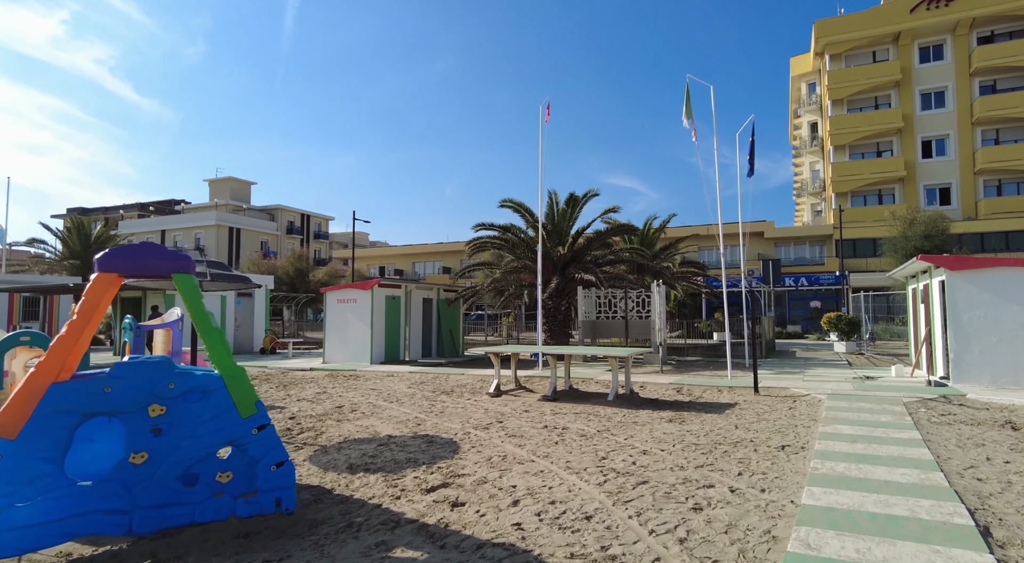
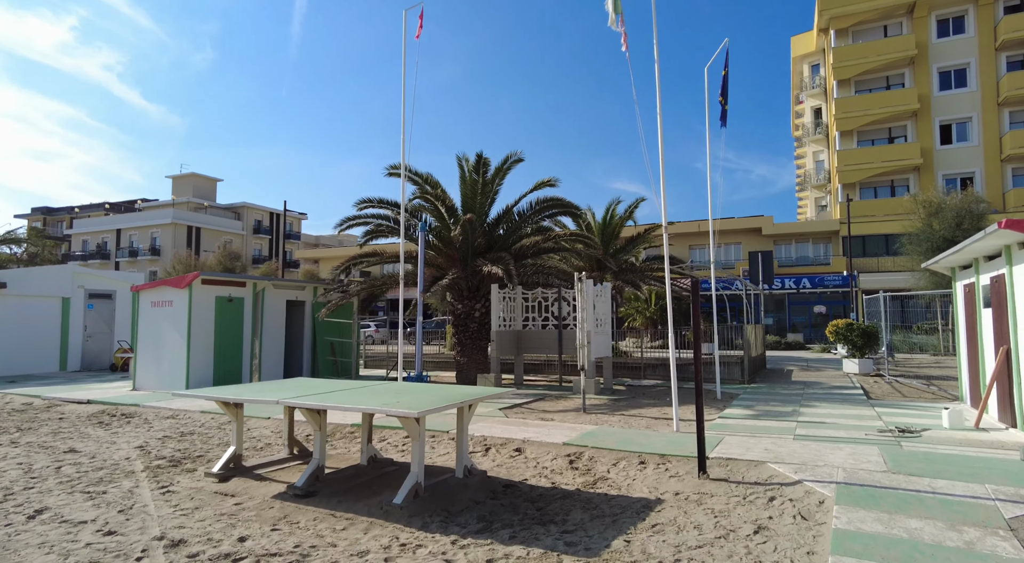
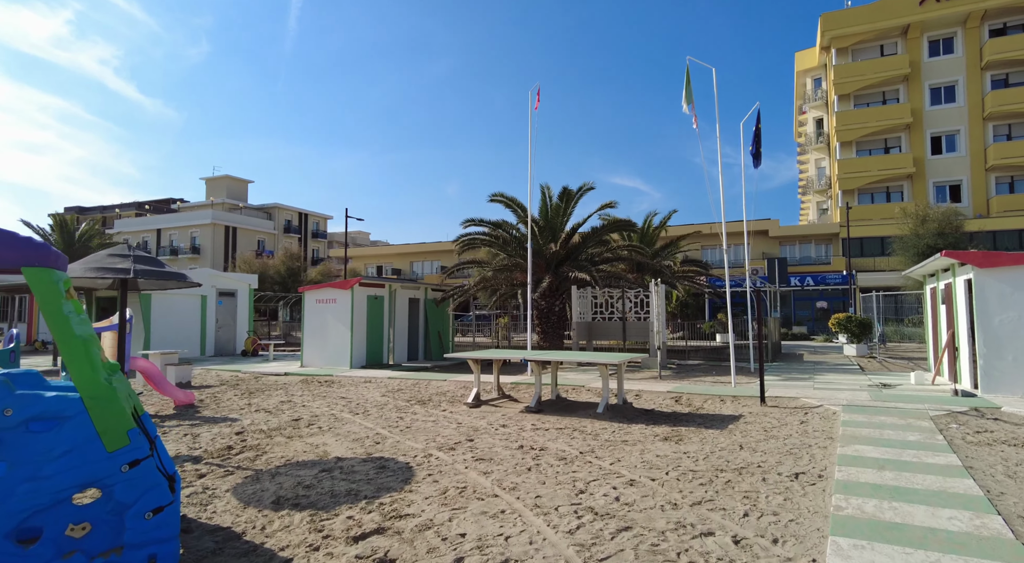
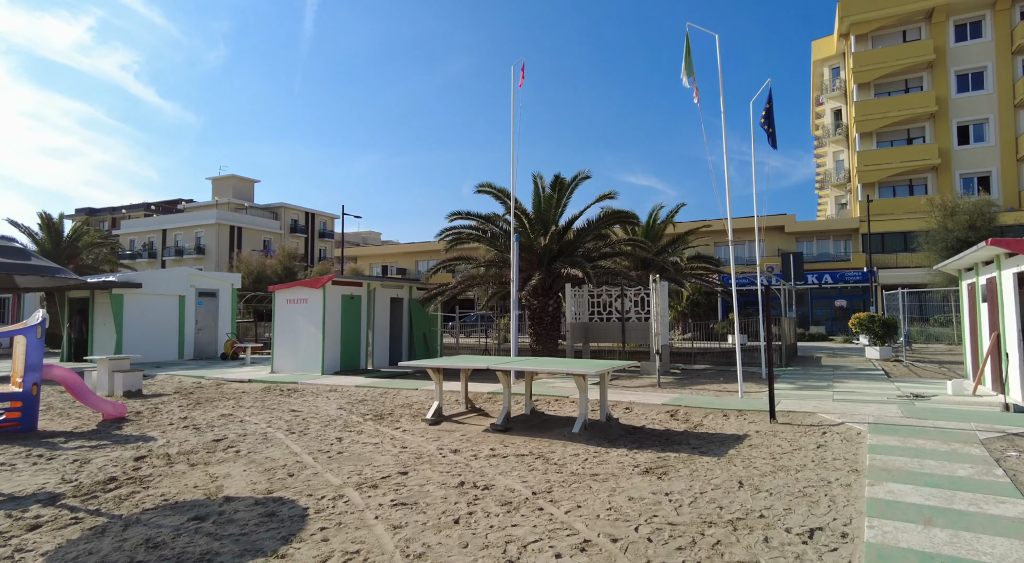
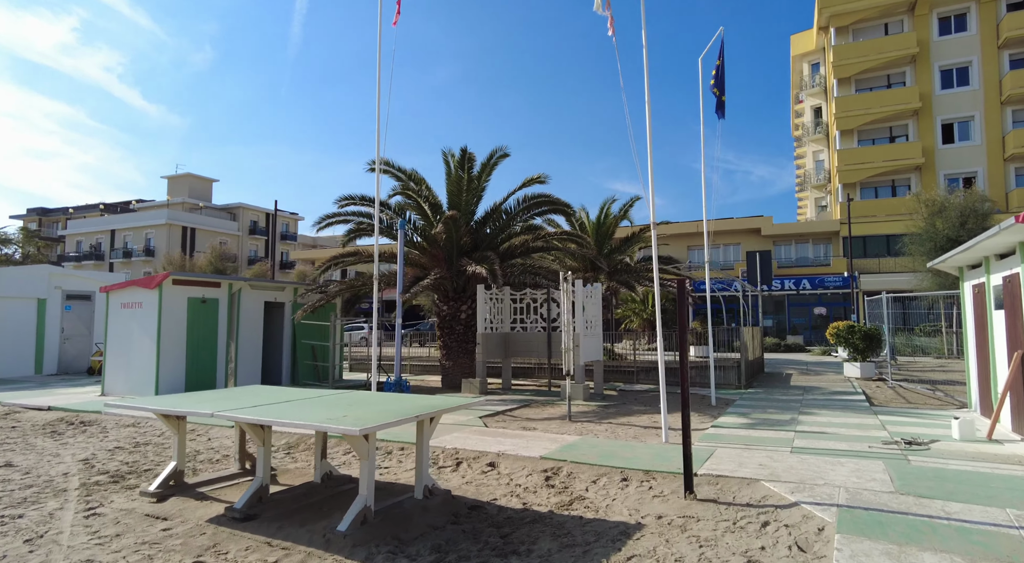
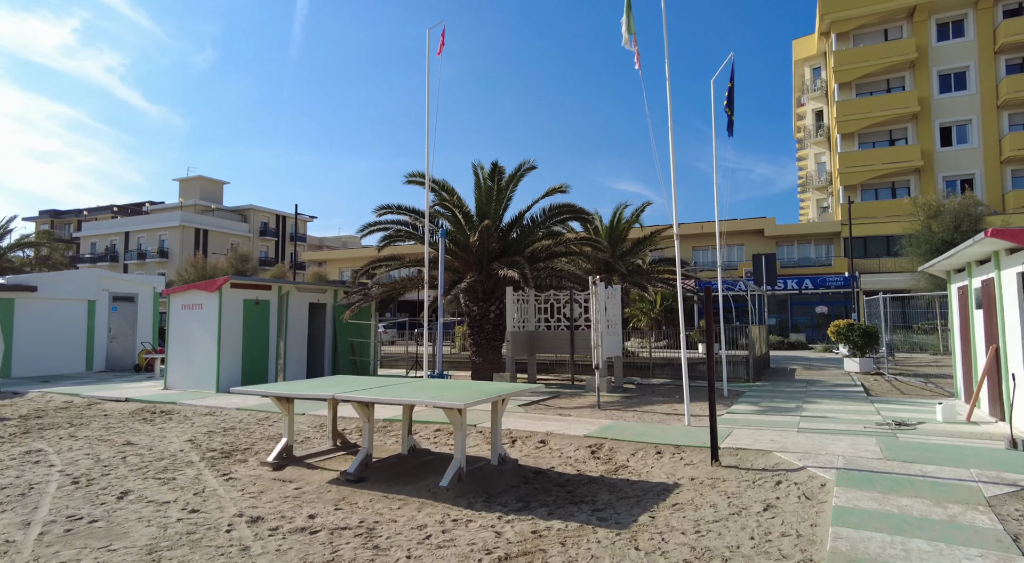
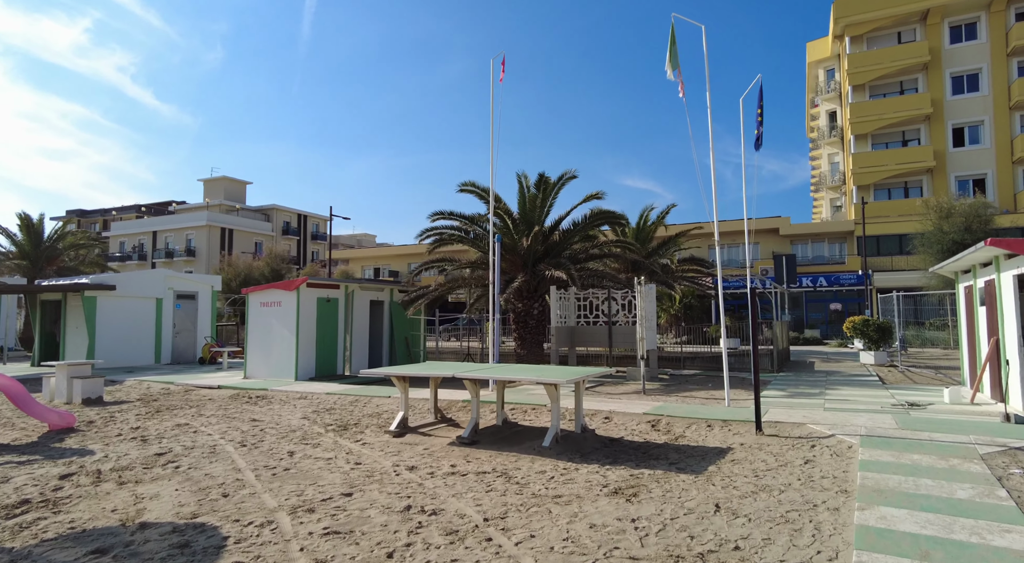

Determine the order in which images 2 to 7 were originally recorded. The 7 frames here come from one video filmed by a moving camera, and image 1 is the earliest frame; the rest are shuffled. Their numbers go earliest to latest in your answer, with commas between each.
3, 4, 7, 6, 2, 5
